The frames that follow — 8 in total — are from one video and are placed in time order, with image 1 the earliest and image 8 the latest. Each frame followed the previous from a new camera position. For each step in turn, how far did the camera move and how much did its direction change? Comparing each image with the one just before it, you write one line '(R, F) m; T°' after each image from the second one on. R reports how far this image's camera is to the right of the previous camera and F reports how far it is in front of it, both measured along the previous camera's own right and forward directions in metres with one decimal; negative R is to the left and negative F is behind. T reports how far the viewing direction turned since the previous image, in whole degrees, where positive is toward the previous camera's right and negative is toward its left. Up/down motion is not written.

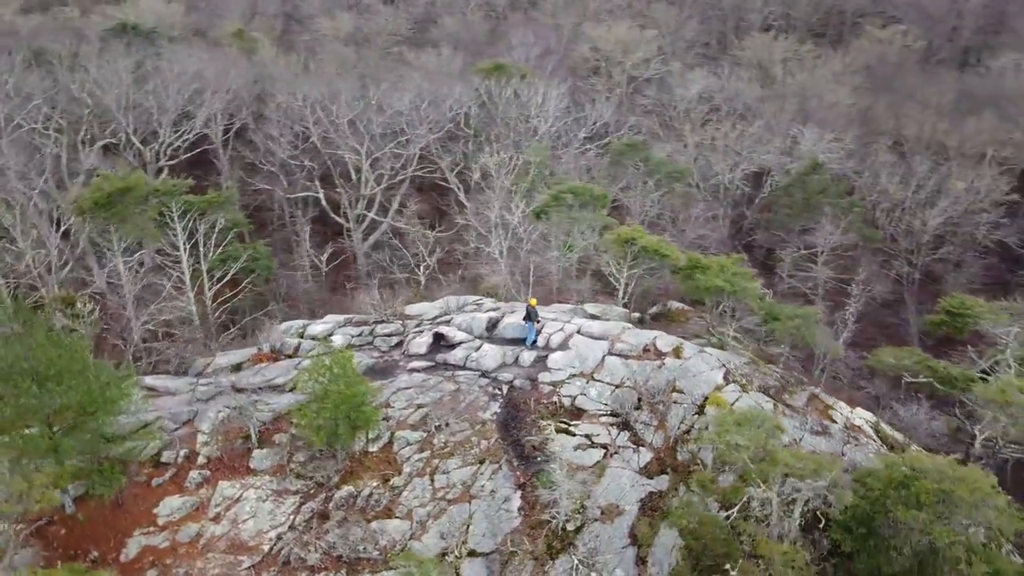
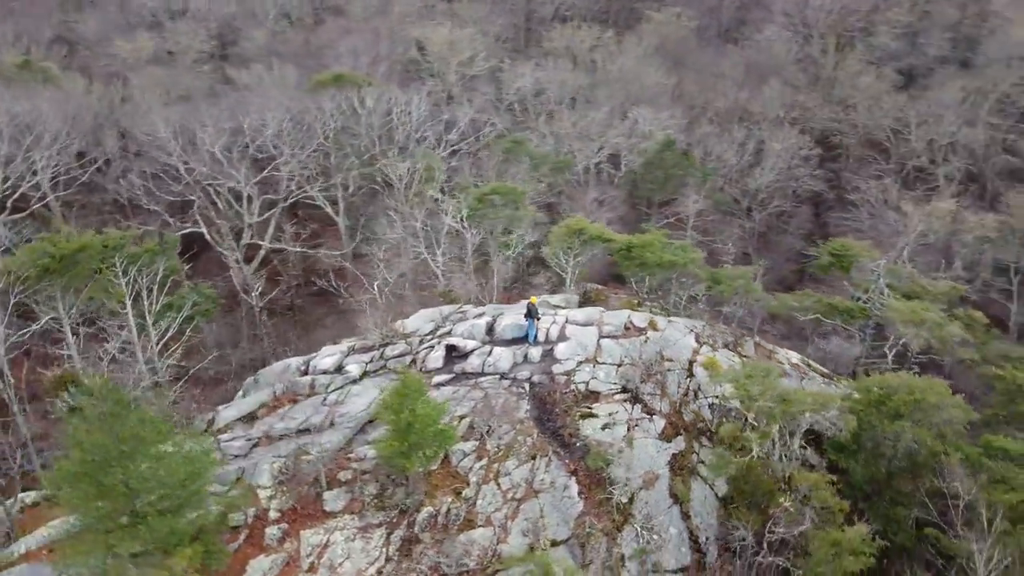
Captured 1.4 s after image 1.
(-3.8, -0.1) m; +15°
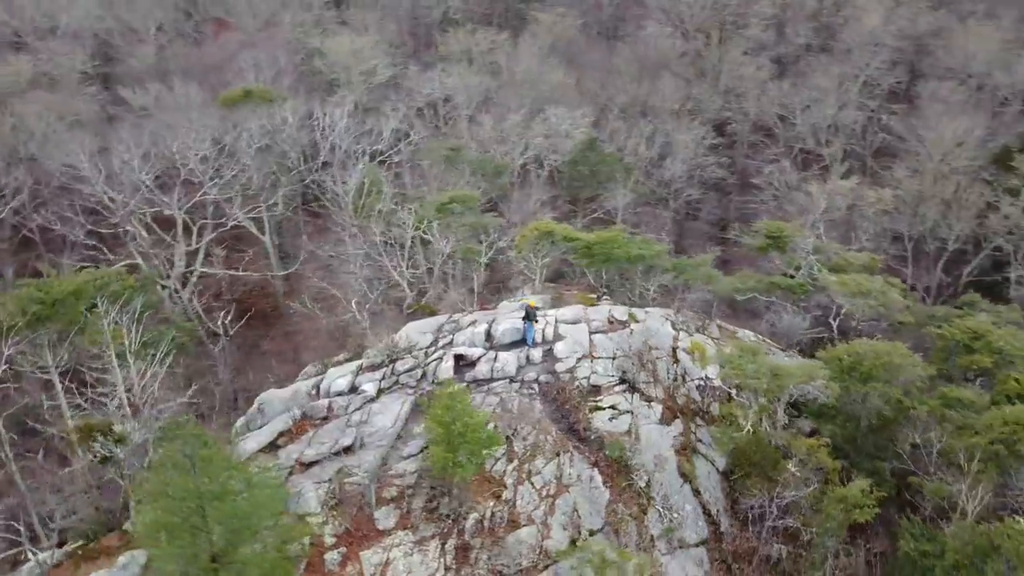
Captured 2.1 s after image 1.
(-2.2, -0.3) m; +8°
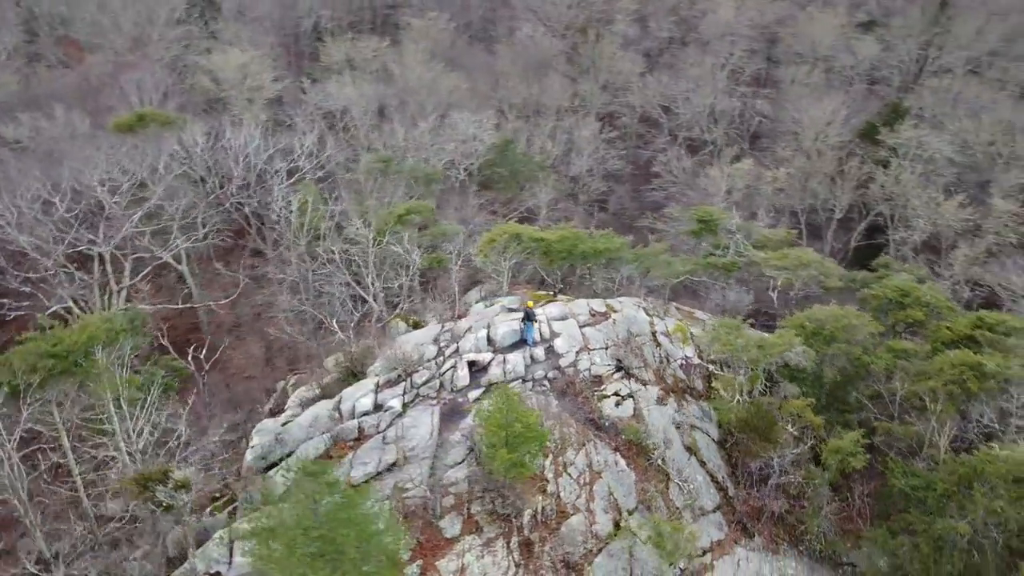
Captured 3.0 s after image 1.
(-2.6, -0.3) m; +10°
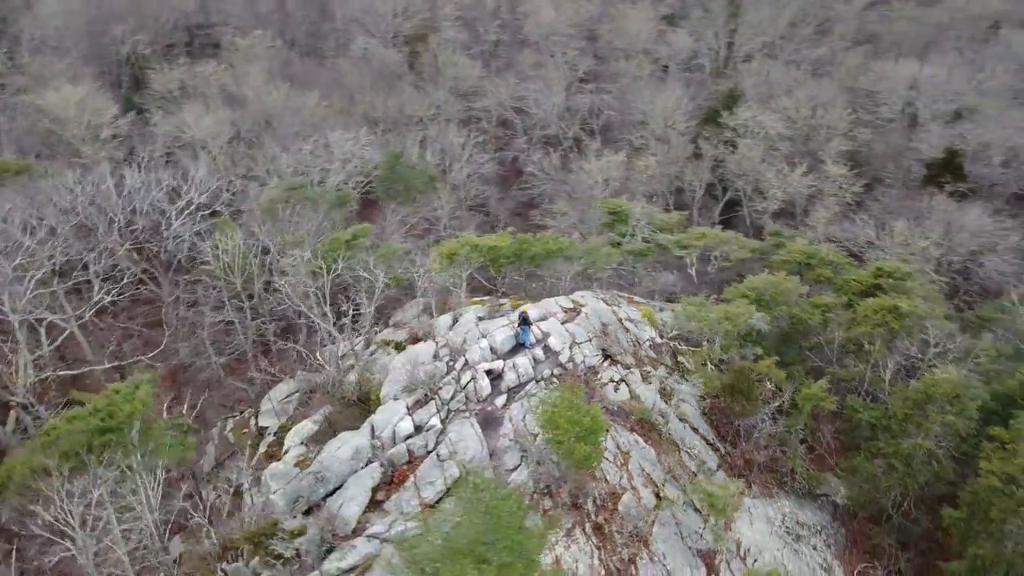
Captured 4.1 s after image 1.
(-3.6, -0.4) m; +13°
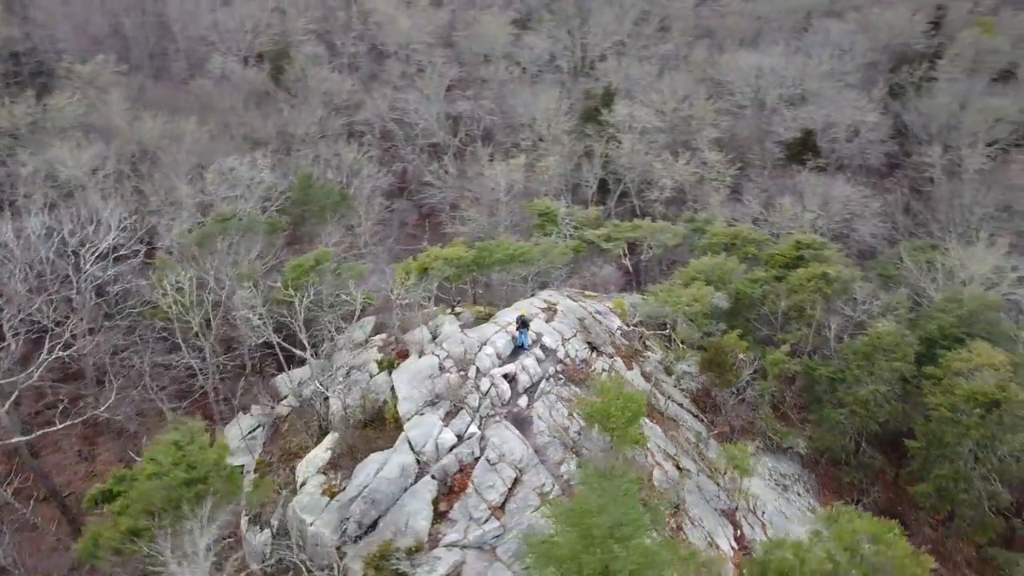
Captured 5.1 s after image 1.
(-3.3, -0.5) m; +11°
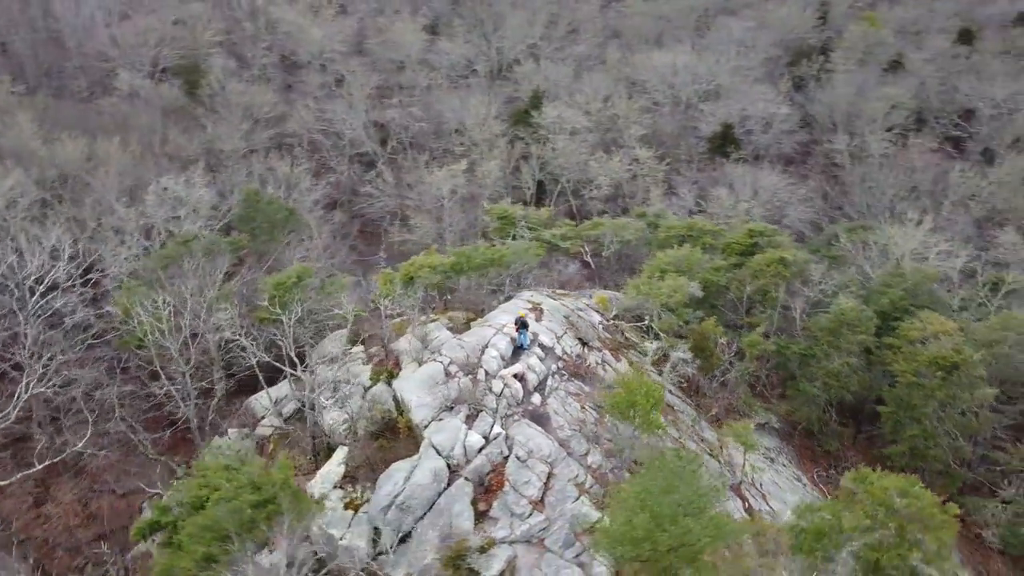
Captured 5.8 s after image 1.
(-2.1, -0.4) m; +7°
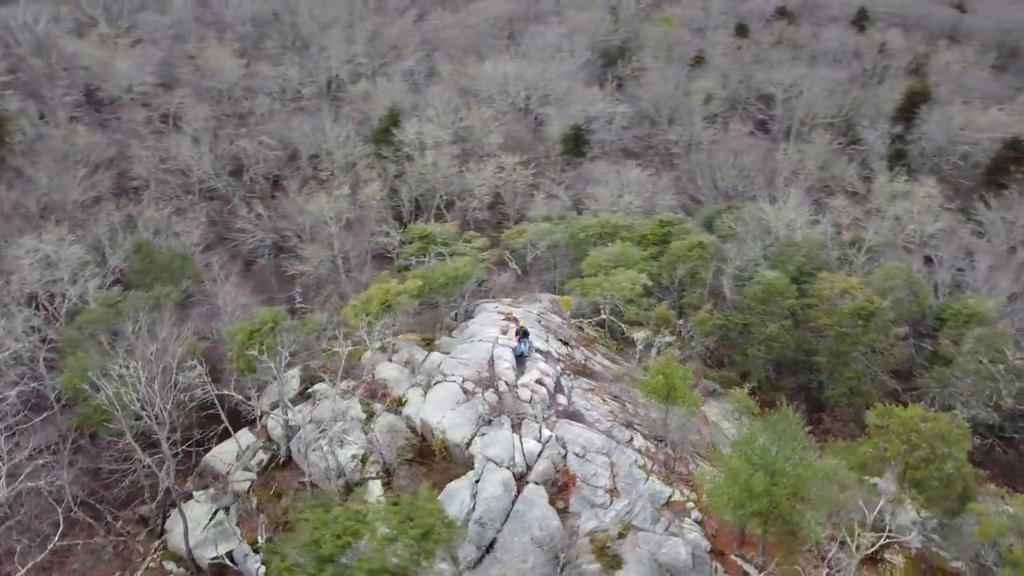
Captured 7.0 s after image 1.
(-4.6, -0.4) m; +14°
